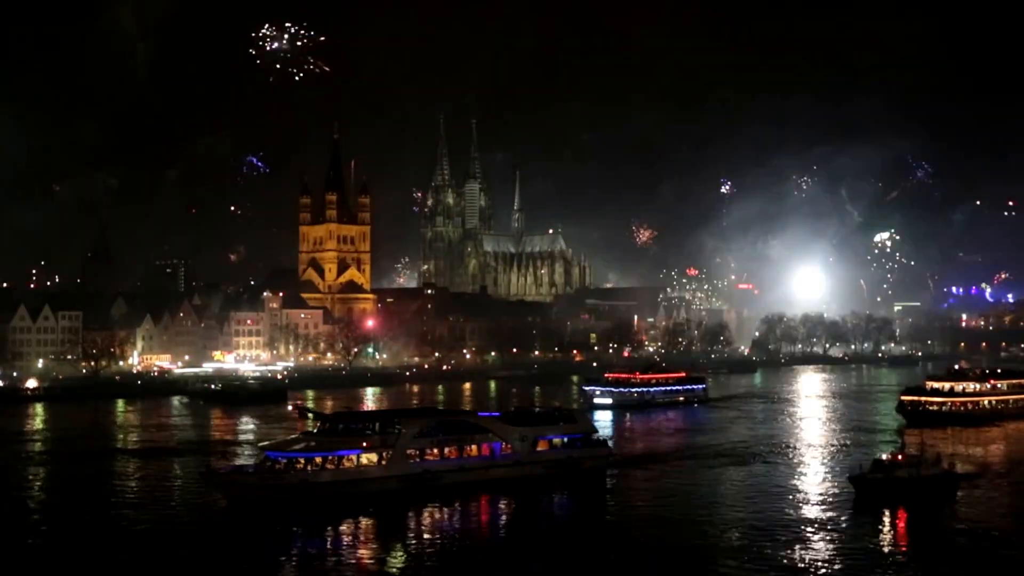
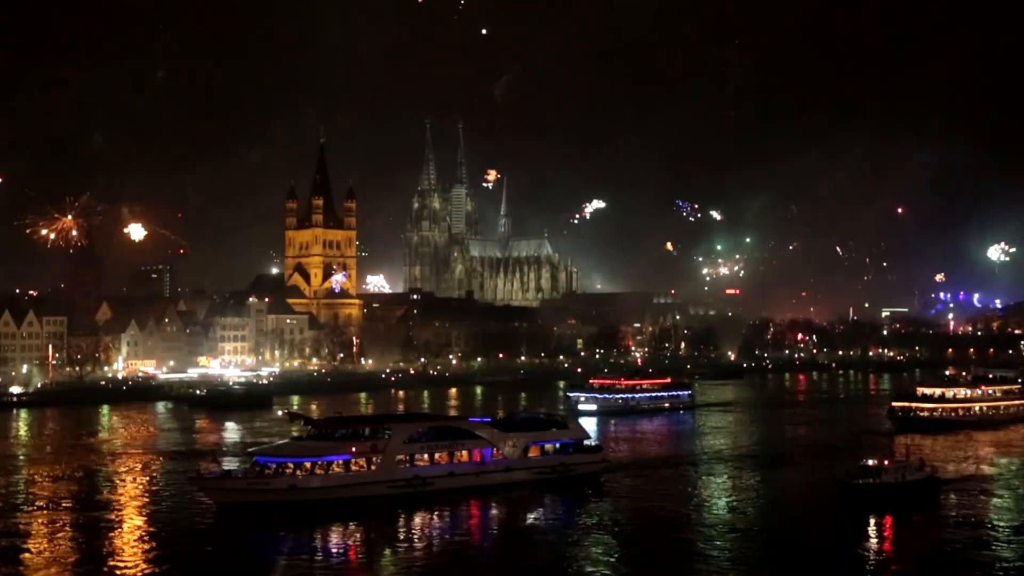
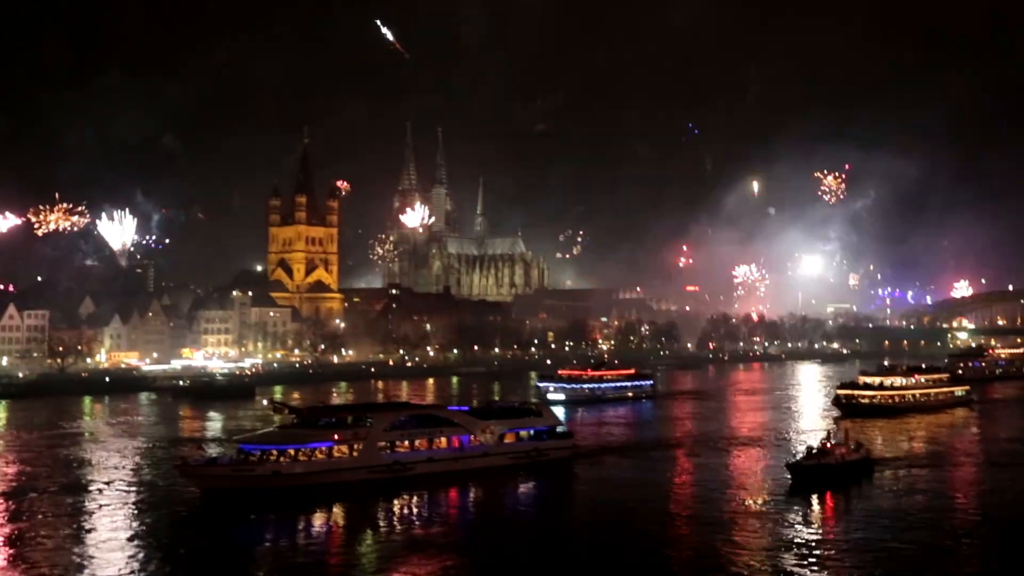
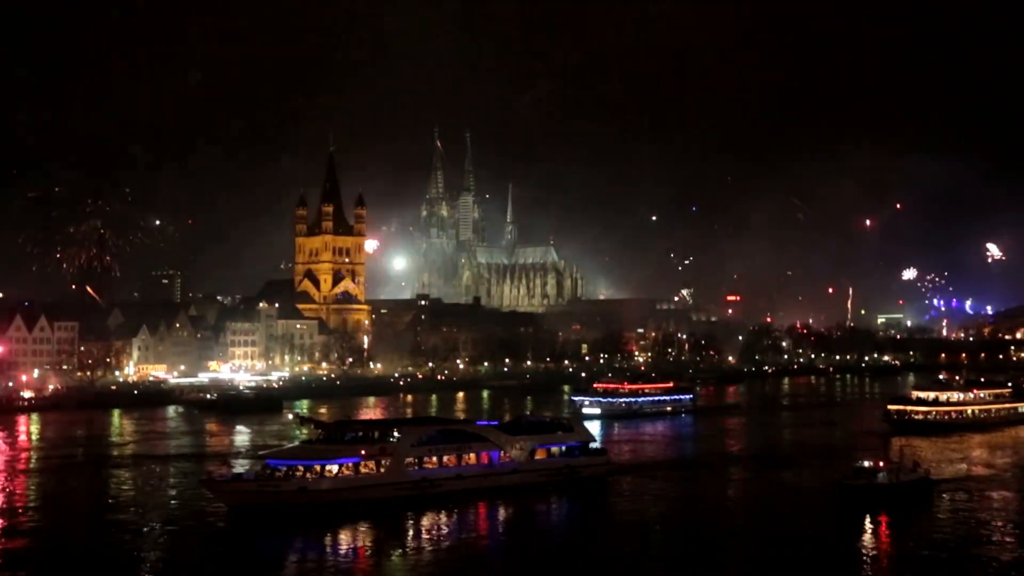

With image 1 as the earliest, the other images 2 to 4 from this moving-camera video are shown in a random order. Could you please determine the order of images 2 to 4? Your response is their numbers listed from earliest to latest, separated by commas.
2, 4, 3
